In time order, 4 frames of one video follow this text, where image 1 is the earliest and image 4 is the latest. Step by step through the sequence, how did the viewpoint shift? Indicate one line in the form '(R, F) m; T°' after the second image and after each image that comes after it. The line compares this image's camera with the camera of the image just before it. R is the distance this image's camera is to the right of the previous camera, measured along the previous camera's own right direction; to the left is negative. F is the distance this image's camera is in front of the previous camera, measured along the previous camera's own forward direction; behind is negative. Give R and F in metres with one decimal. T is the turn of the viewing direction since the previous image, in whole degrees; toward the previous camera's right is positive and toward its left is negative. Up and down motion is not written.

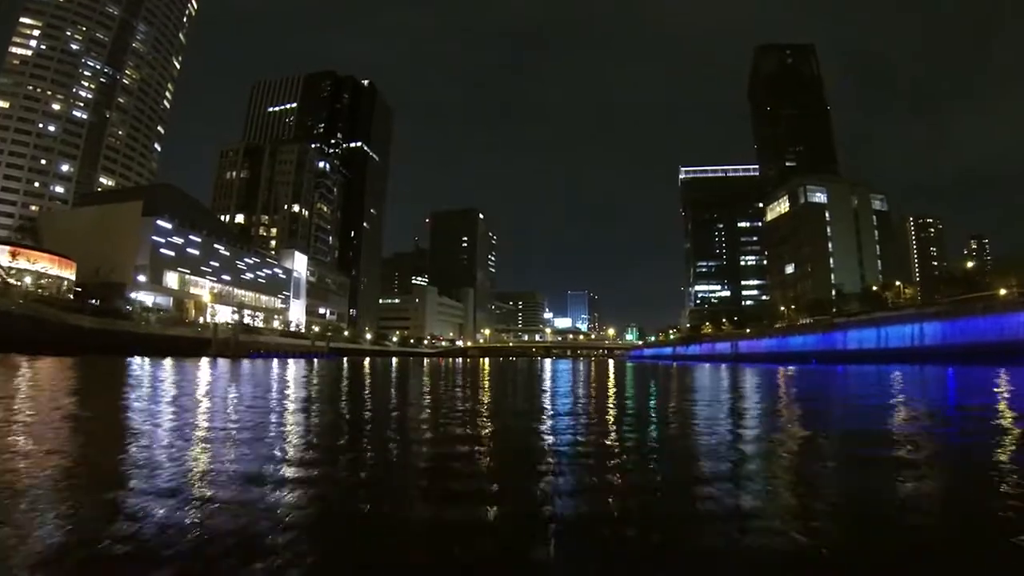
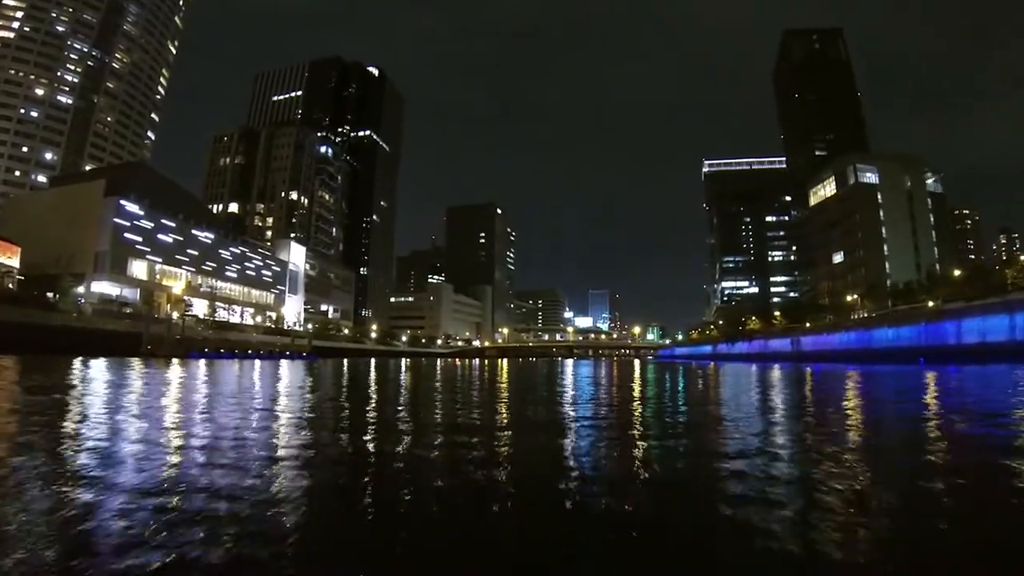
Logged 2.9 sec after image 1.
(-0.1, +1.4) m; -1°
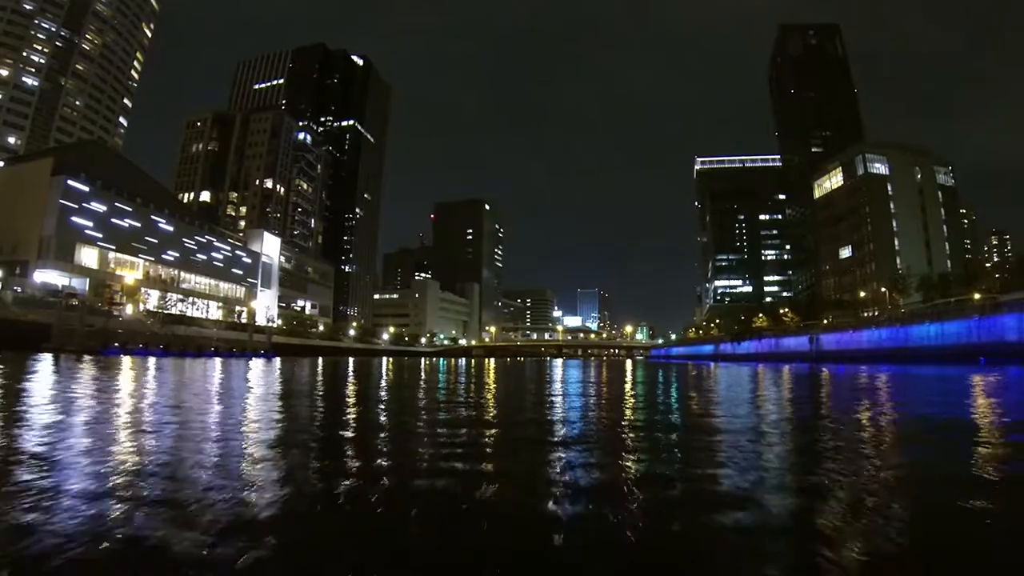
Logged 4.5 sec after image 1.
(+0.1, +0.6) m; +1°
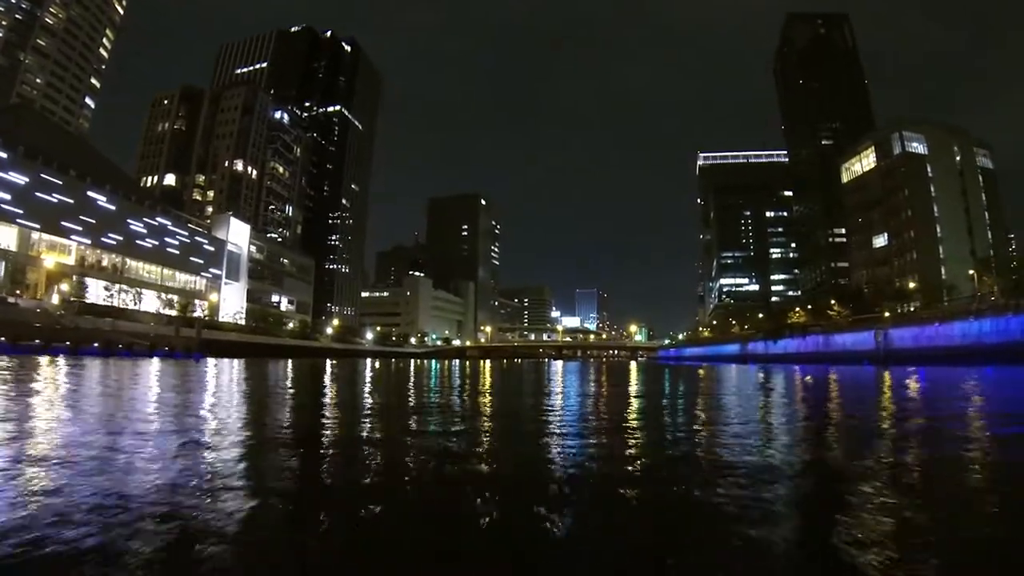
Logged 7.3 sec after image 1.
(0.0, +1.1) m; 0°
